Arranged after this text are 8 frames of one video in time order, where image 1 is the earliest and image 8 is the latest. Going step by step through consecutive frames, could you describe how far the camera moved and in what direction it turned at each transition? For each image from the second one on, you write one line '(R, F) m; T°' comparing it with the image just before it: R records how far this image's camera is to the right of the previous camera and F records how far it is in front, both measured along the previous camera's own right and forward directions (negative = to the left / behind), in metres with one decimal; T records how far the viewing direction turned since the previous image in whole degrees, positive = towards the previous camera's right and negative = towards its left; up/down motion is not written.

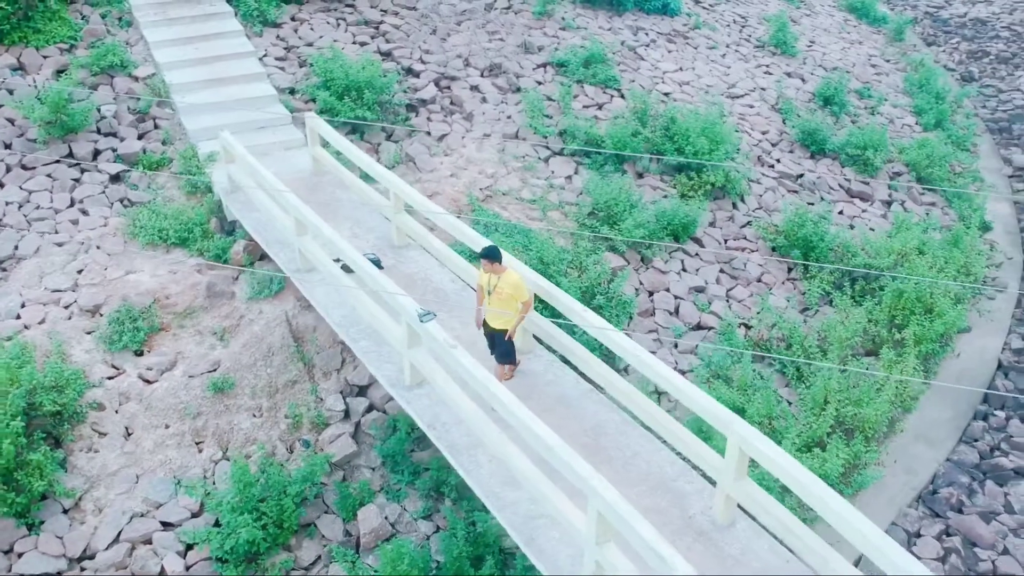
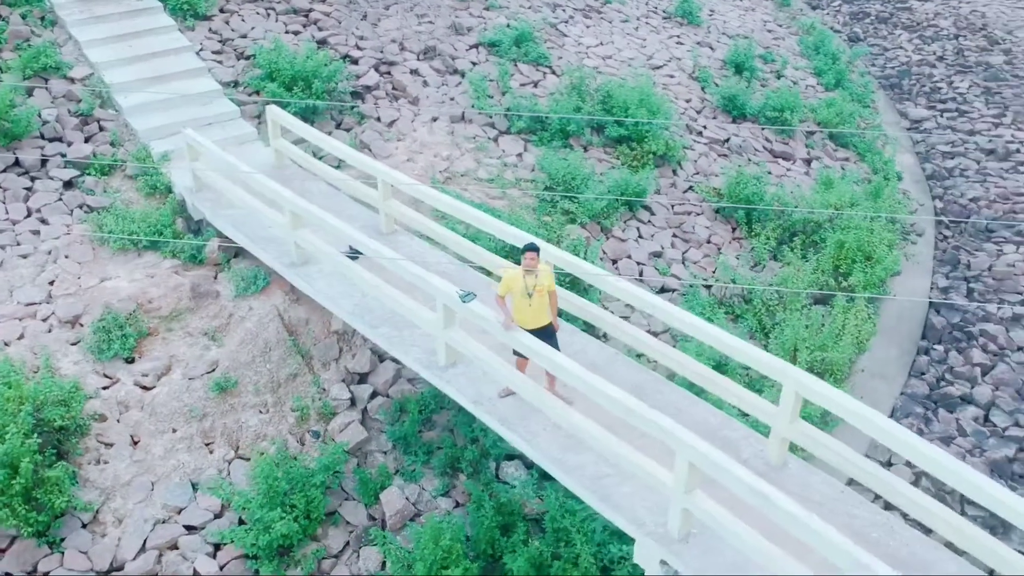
(-0.8, -0.2) m; +7°
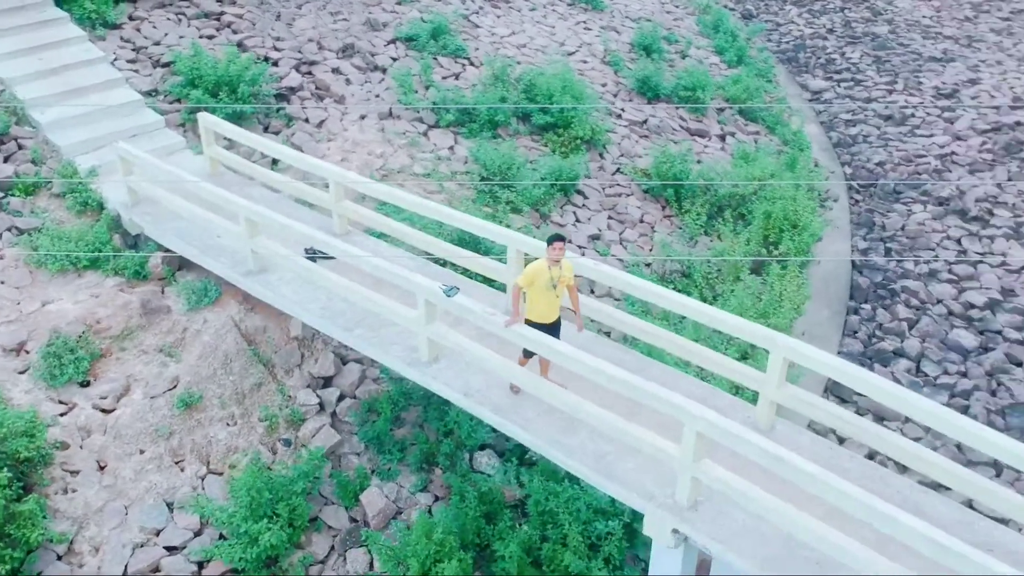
(-0.5, -0.1) m; +6°
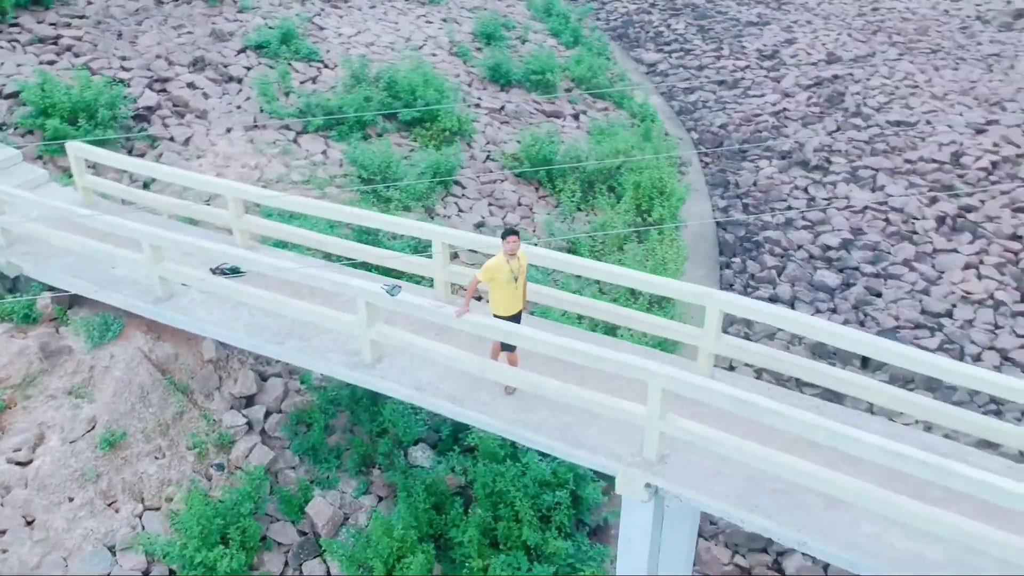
(-0.6, -0.1) m; +10°
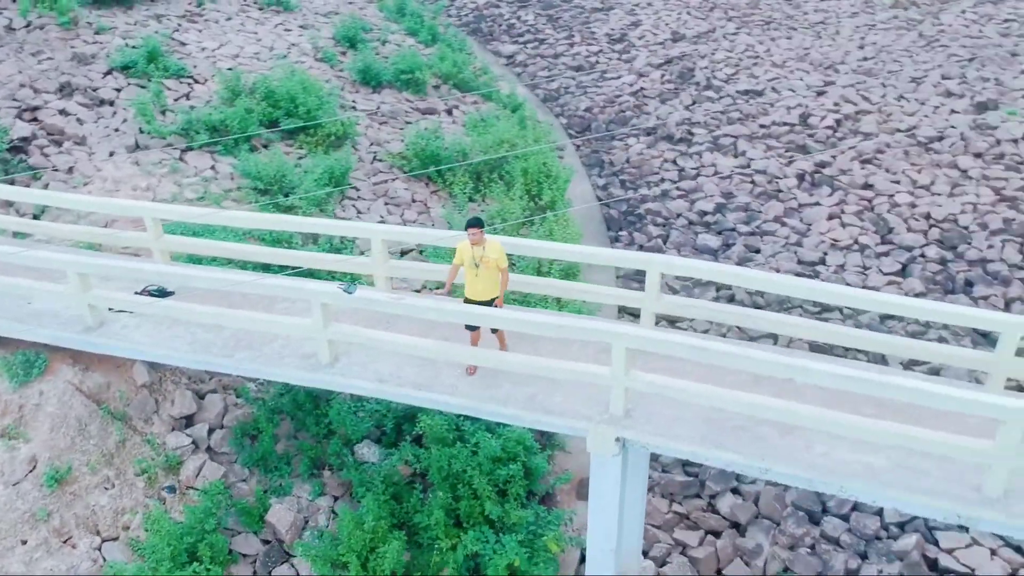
(-0.6, -0.2) m; +9°
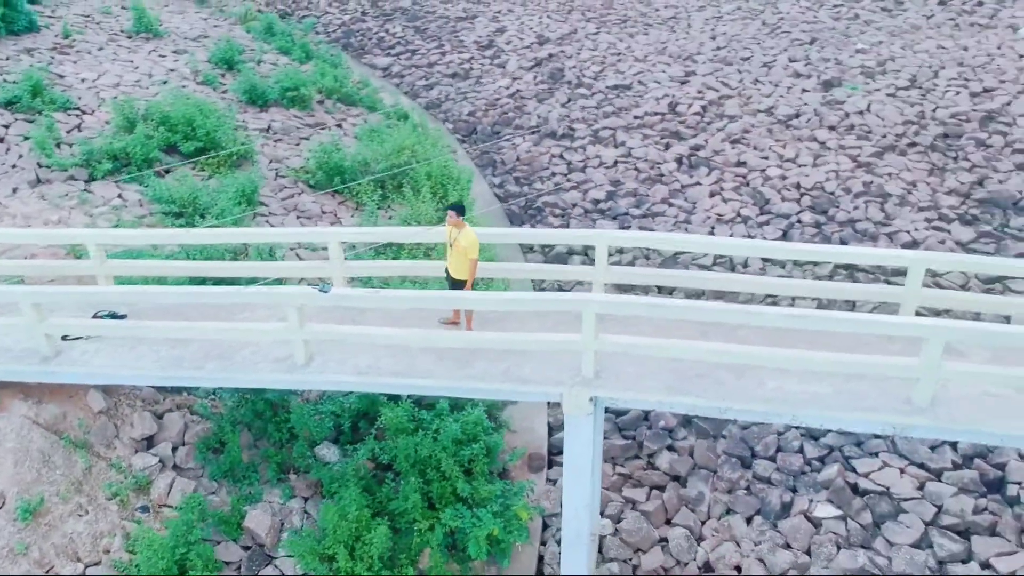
(-0.7, -0.4) m; +8°
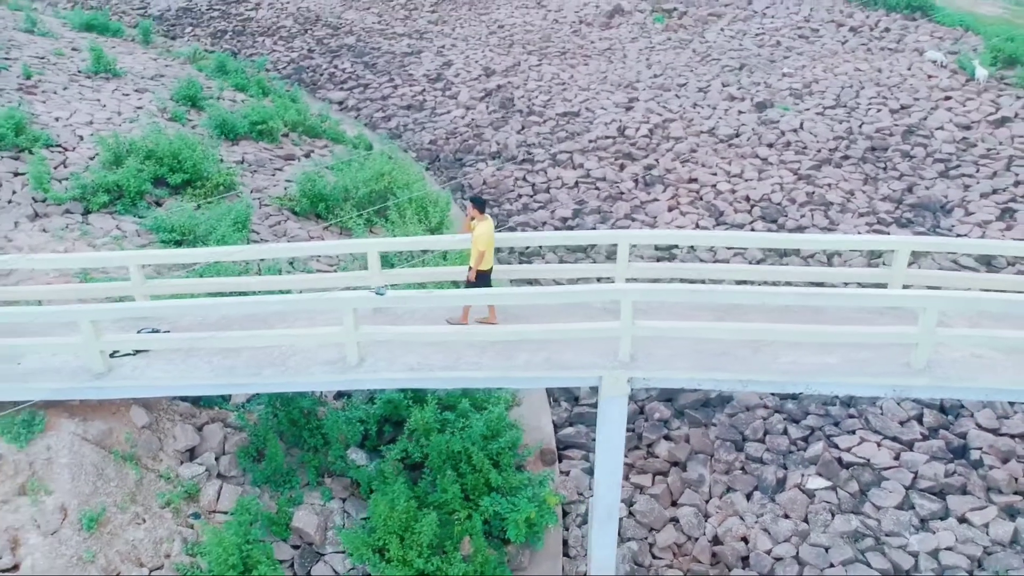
(-0.8, -0.5) m; +5°
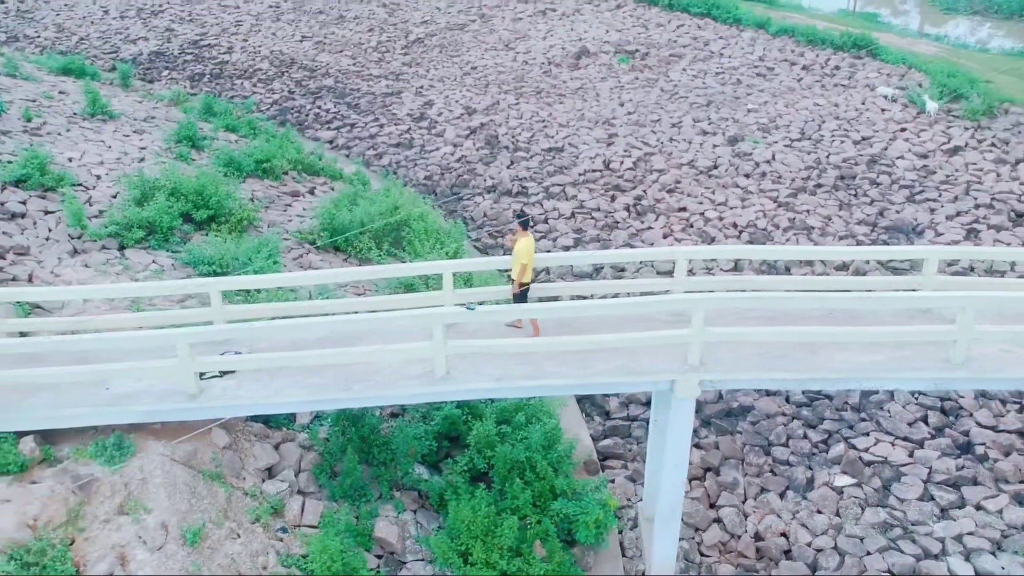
(-1.1, -0.5) m; +4°
